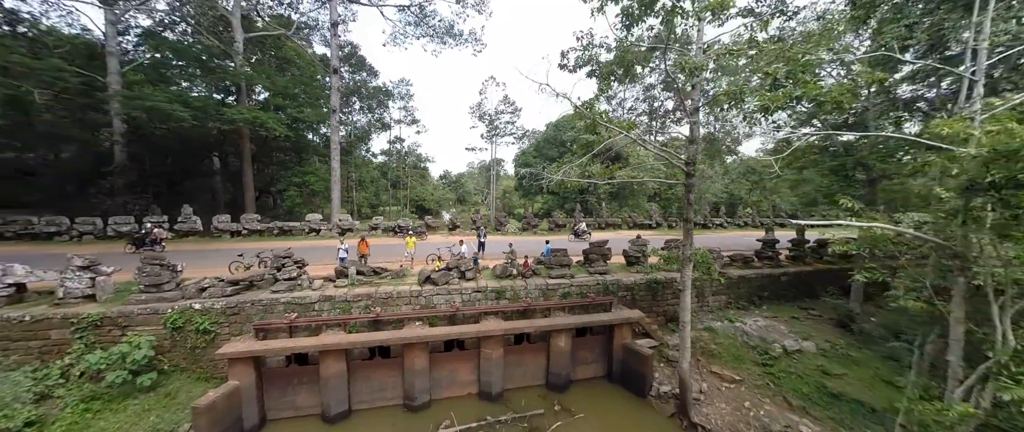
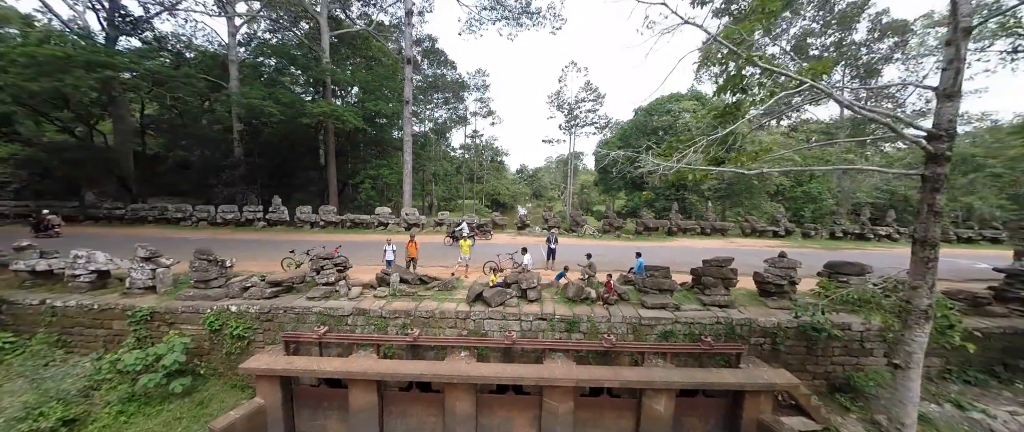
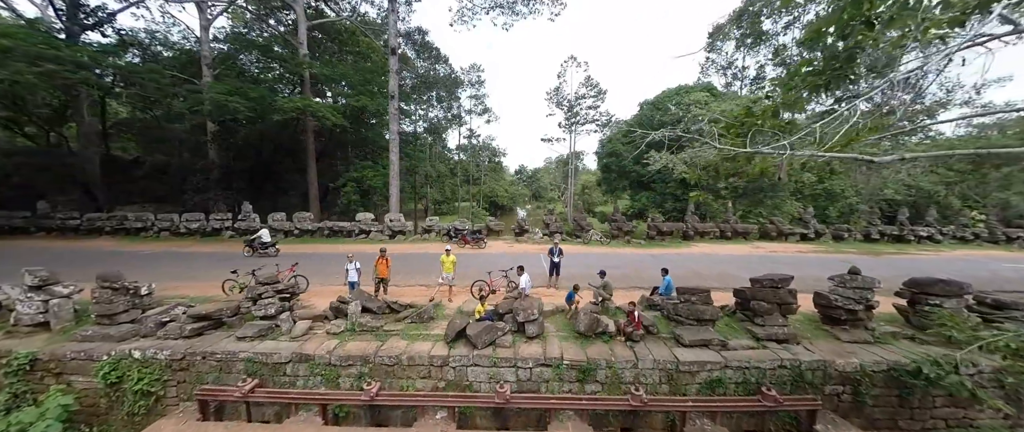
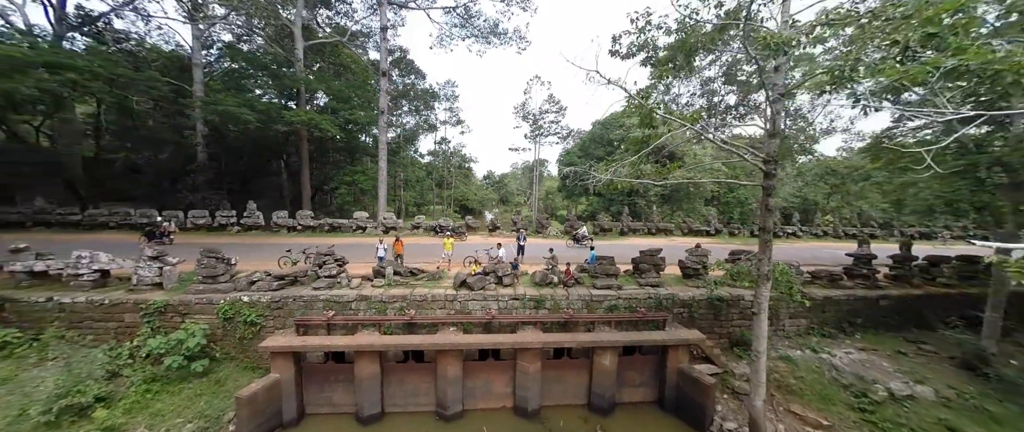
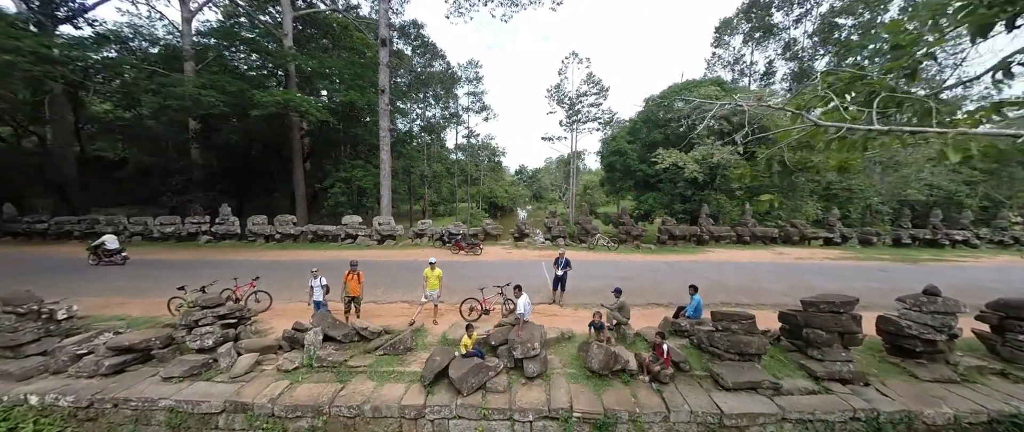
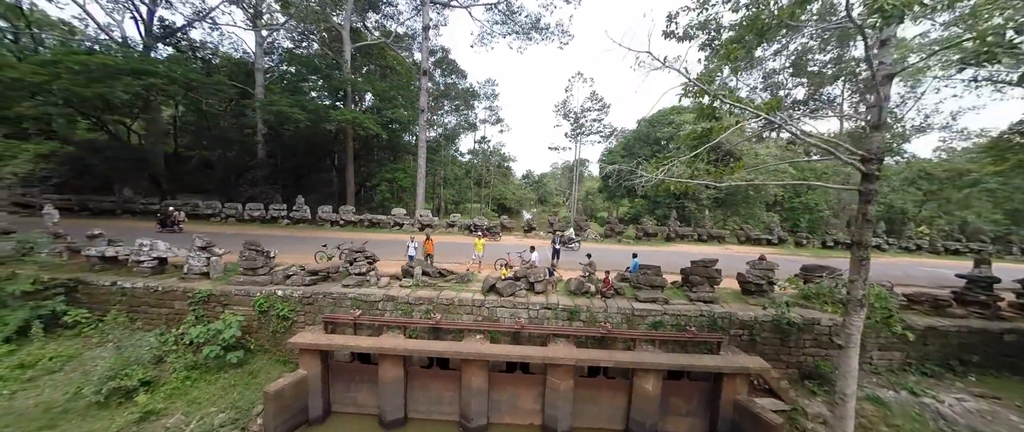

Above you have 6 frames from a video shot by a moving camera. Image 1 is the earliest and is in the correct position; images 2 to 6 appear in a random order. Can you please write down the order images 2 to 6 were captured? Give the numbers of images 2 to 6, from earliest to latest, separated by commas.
4, 6, 2, 3, 5
